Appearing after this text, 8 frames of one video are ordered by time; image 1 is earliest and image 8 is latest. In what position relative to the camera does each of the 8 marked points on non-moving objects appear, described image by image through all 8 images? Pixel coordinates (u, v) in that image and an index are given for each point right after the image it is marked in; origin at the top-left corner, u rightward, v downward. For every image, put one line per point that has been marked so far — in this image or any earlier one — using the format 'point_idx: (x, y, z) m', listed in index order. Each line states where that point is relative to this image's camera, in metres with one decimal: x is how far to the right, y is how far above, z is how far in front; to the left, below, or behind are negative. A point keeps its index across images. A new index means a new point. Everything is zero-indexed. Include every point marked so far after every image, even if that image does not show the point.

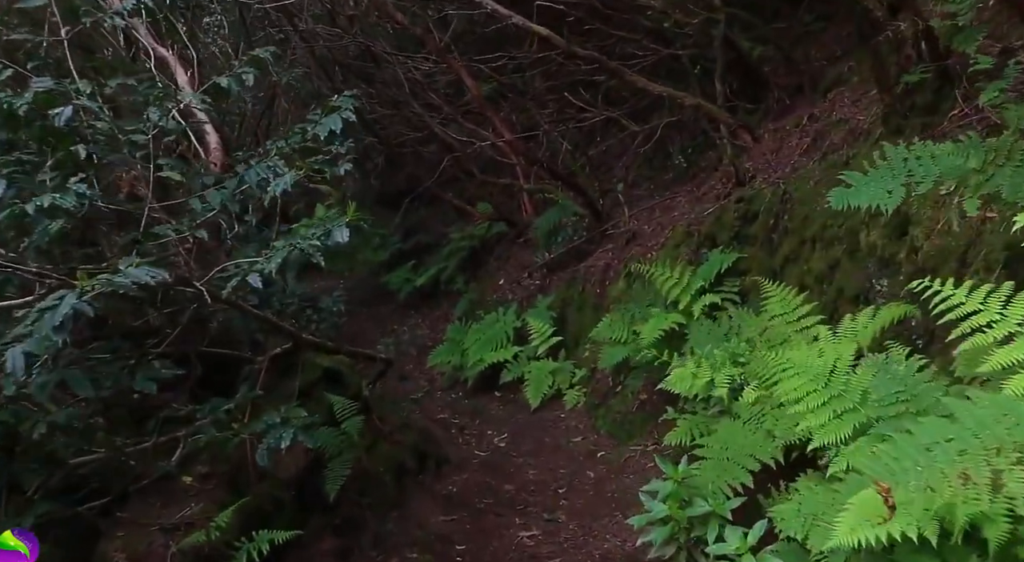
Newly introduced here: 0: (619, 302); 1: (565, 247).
0: (+1.0, -0.2, +8.5) m
1: (+0.7, +0.4, +11.4) m
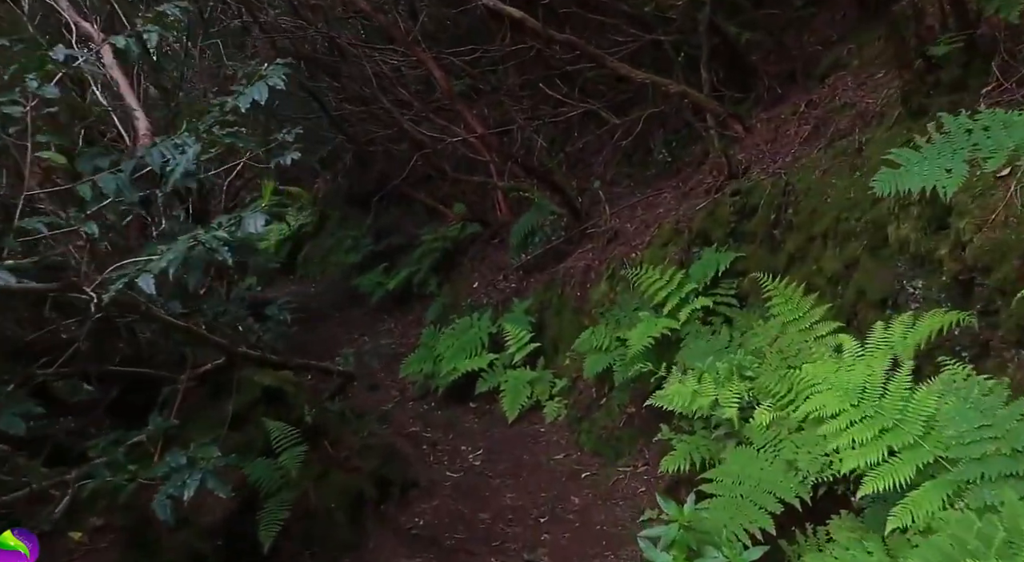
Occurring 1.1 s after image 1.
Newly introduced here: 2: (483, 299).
0: (+0.8, -0.2, +7.9) m
1: (+0.4, +0.4, +10.8) m
2: (-0.4, -0.2, +11.2) m
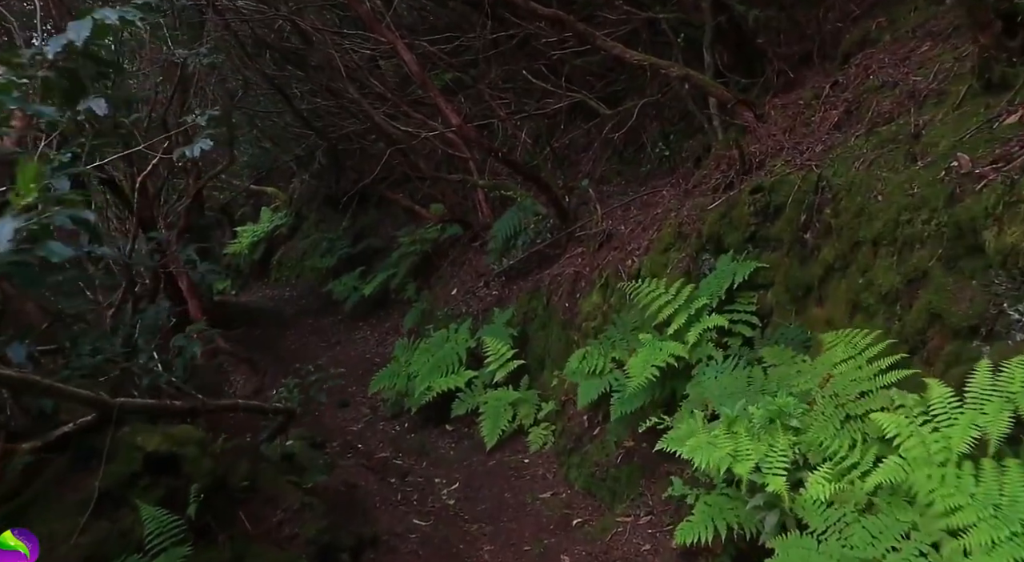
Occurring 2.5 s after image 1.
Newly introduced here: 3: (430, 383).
0: (+0.6, -0.3, +6.9) m
1: (+0.2, +0.3, +9.8) m
2: (-0.6, -0.3, +10.2) m
3: (-0.8, -1.0, +8.7) m
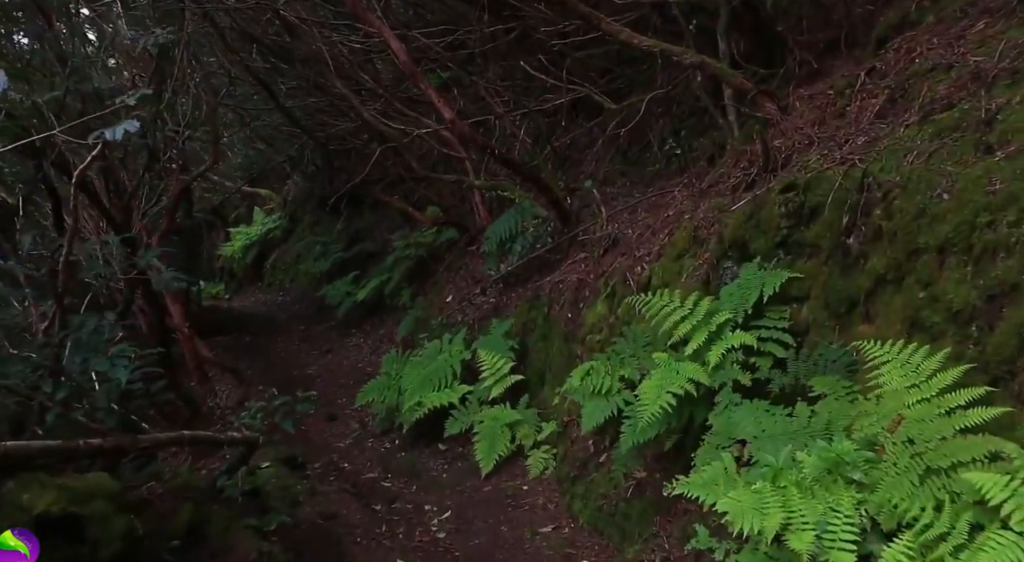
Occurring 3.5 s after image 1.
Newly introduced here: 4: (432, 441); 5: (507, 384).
0: (+0.6, -0.4, +6.3) m
1: (+0.1, +0.3, +9.2) m
2: (-0.6, -0.4, +9.5) m
3: (-0.8, -1.0, +8.0) m
4: (-0.7, -1.4, +8.1) m
5: (0.0, -0.8, +7.3) m
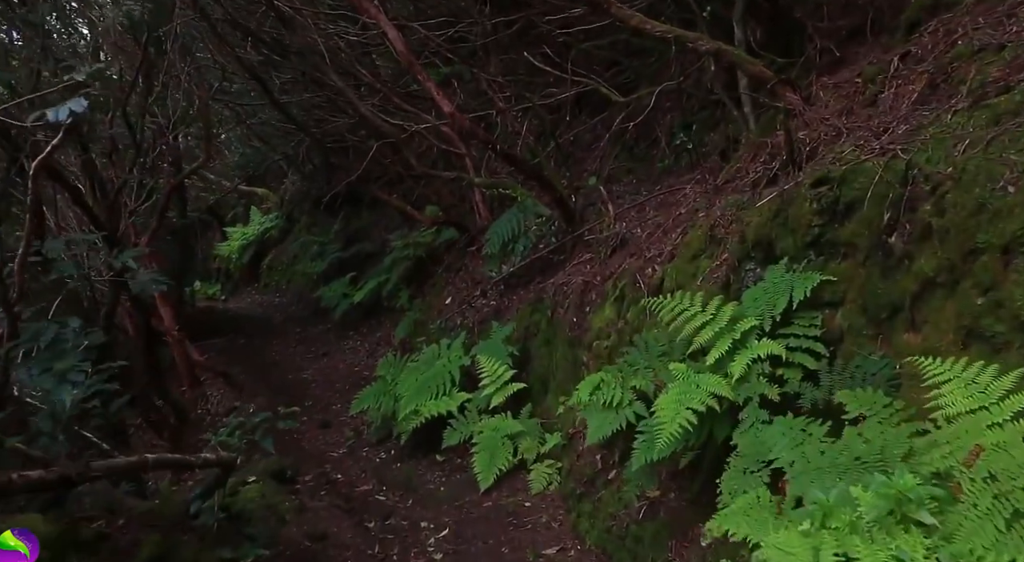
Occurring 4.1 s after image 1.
0: (+0.6, -0.4, +5.9) m
1: (+0.2, +0.2, +8.8) m
2: (-0.6, -0.4, +9.1) m
3: (-0.8, -1.1, +7.6) m
4: (-0.7, -1.5, +7.7) m
5: (0.0, -0.9, +6.9) m
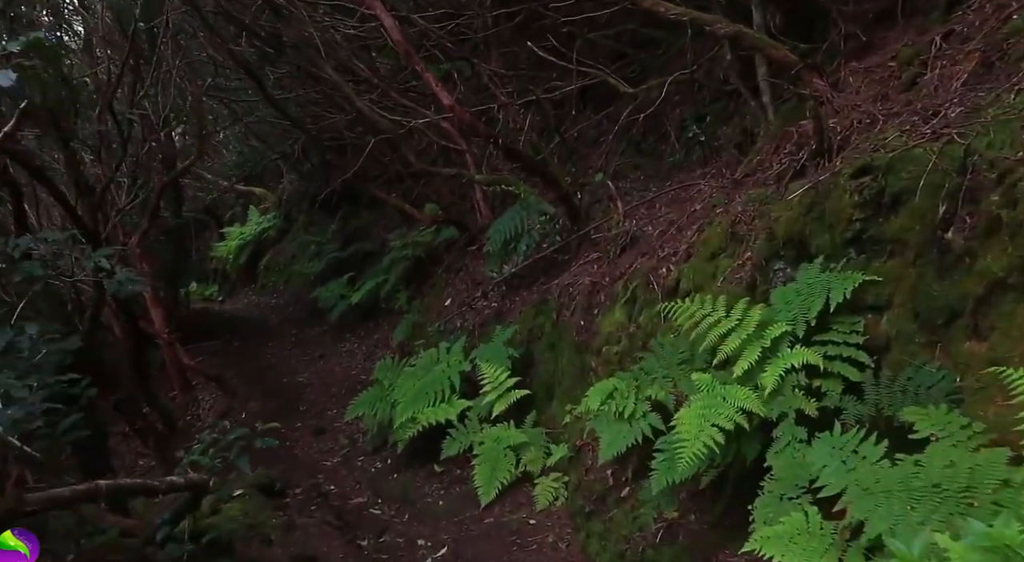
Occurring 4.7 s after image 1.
0: (+0.7, -0.4, +5.5) m
1: (+0.2, +0.2, +8.4) m
2: (-0.5, -0.4, +8.7) m
3: (-0.8, -1.1, +7.2) m
4: (-0.7, -1.5, +7.3) m
5: (0.0, -0.9, +6.5) m
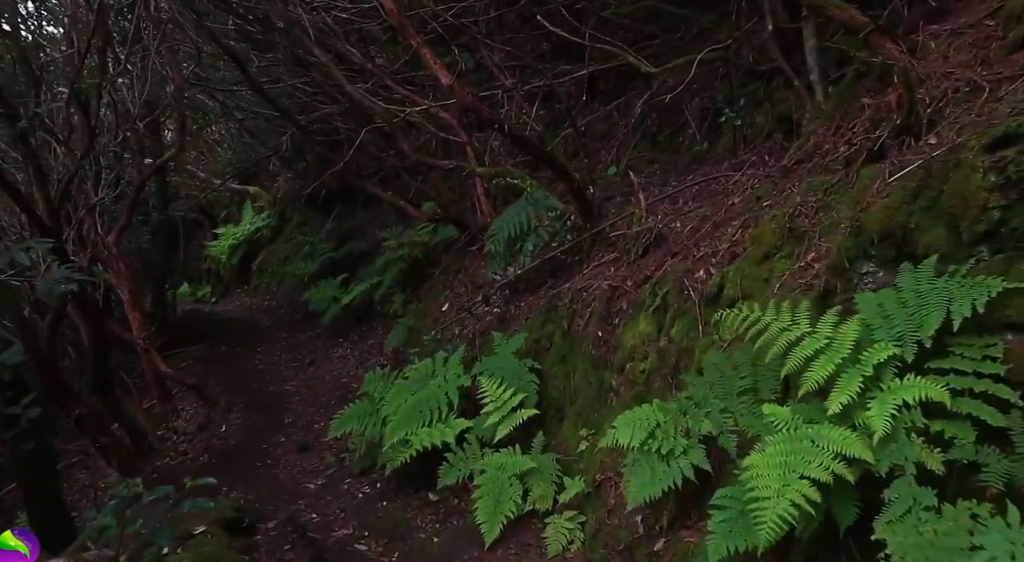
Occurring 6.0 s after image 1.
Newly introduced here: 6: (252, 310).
0: (+0.7, -0.4, +4.6) m
1: (+0.2, +0.2, +7.5) m
2: (-0.5, -0.4, +7.8) m
3: (-0.7, -1.1, +6.3) m
4: (-0.6, -1.5, +6.4) m
5: (0.0, -0.9, +5.6) m
6: (-3.9, -0.4, +13.4) m
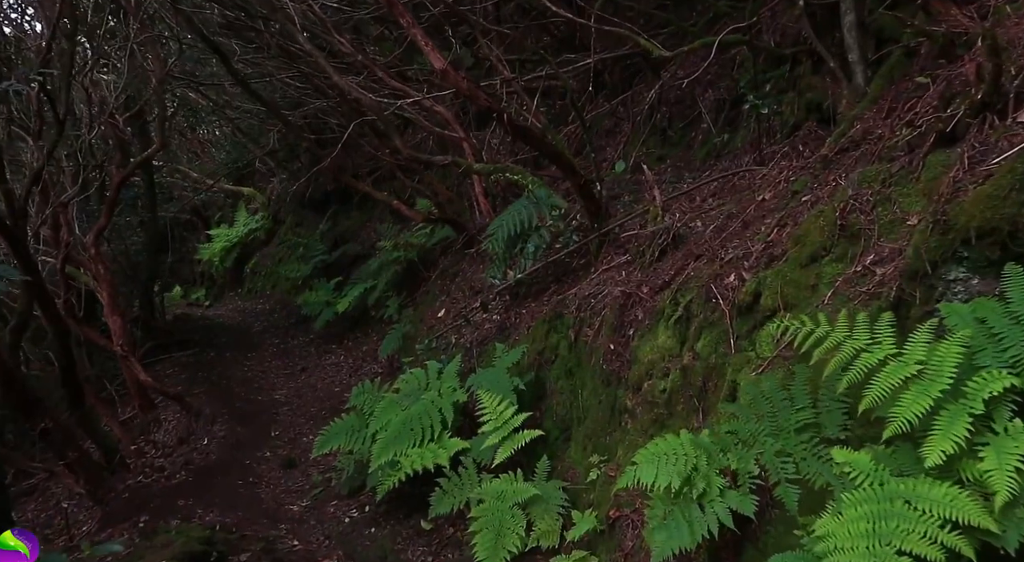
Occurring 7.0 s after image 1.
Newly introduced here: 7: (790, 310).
0: (+0.7, -0.4, +3.9) m
1: (+0.2, +0.2, +6.8) m
2: (-0.5, -0.5, +7.2) m
3: (-0.7, -1.1, +5.7) m
4: (-0.6, -1.5, +5.7) m
5: (0.0, -0.9, +5.0) m
6: (-3.9, -0.5, +12.8) m
7: (+1.1, -0.1, +3.4) m
